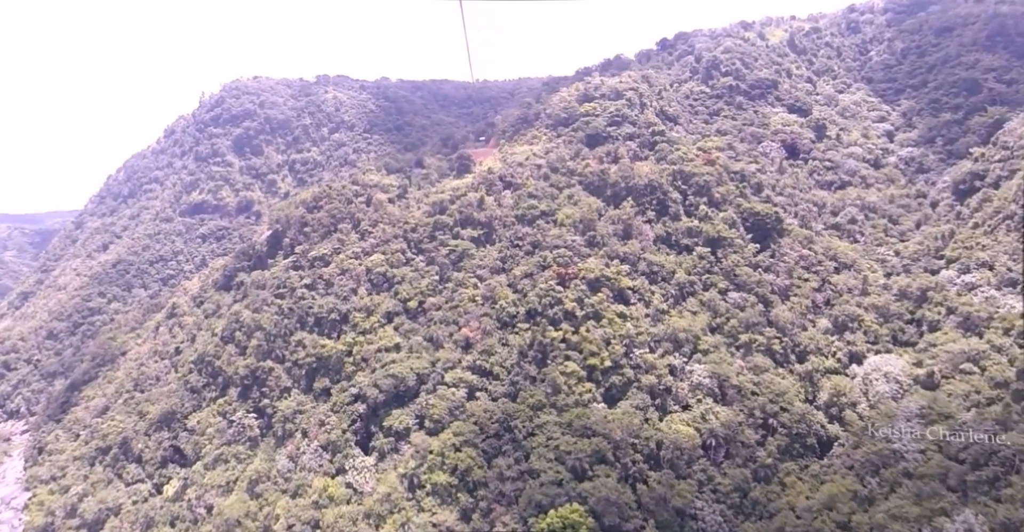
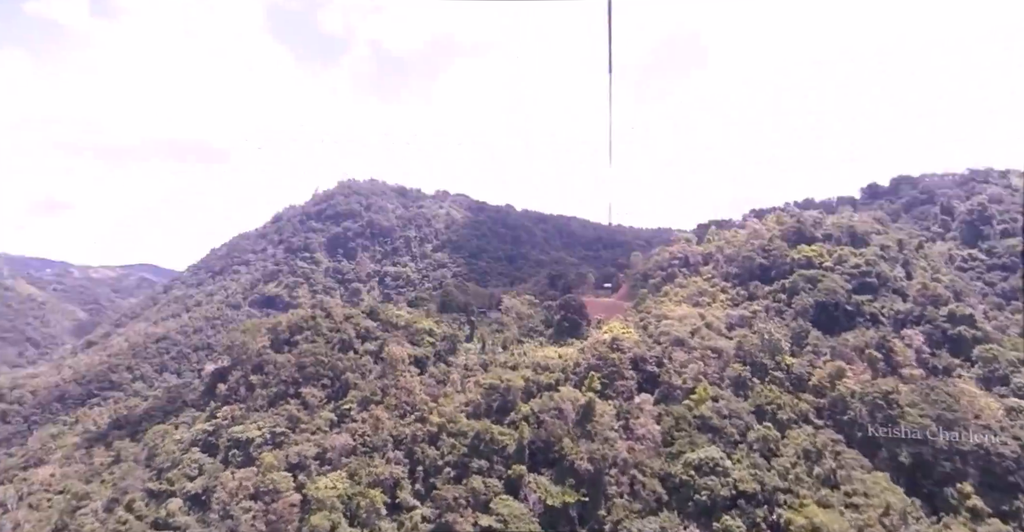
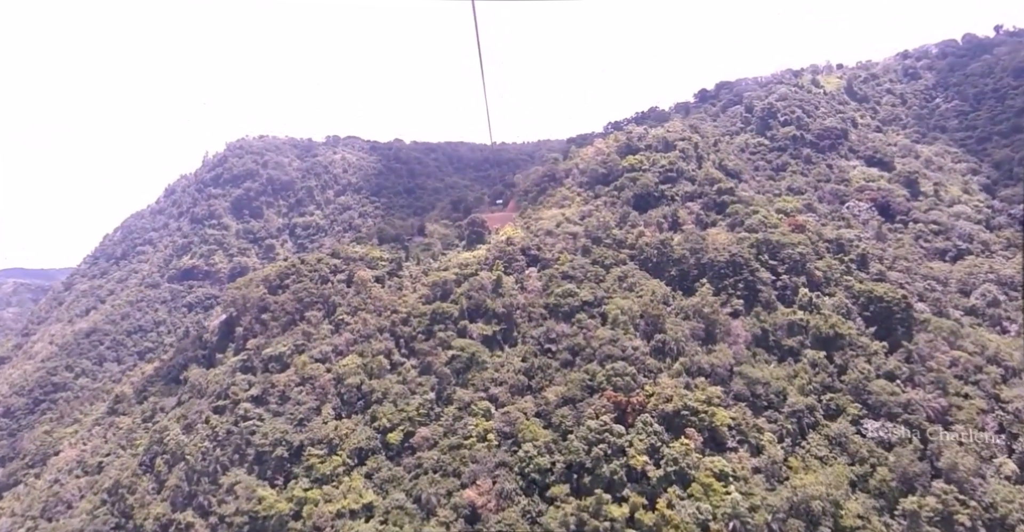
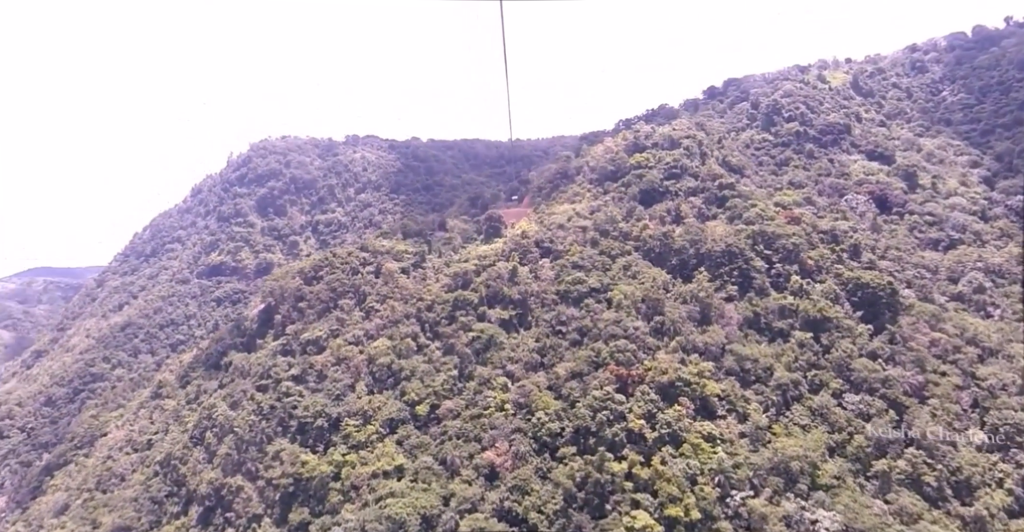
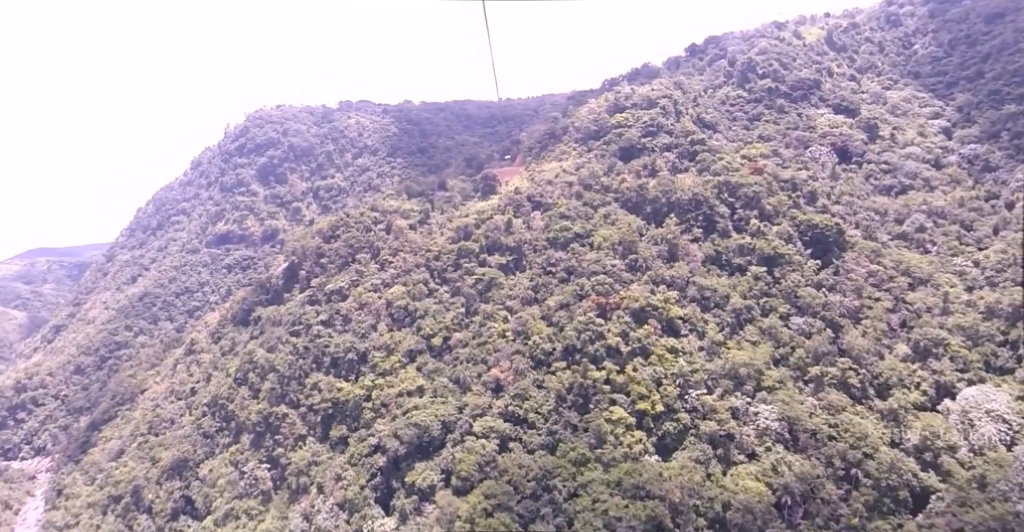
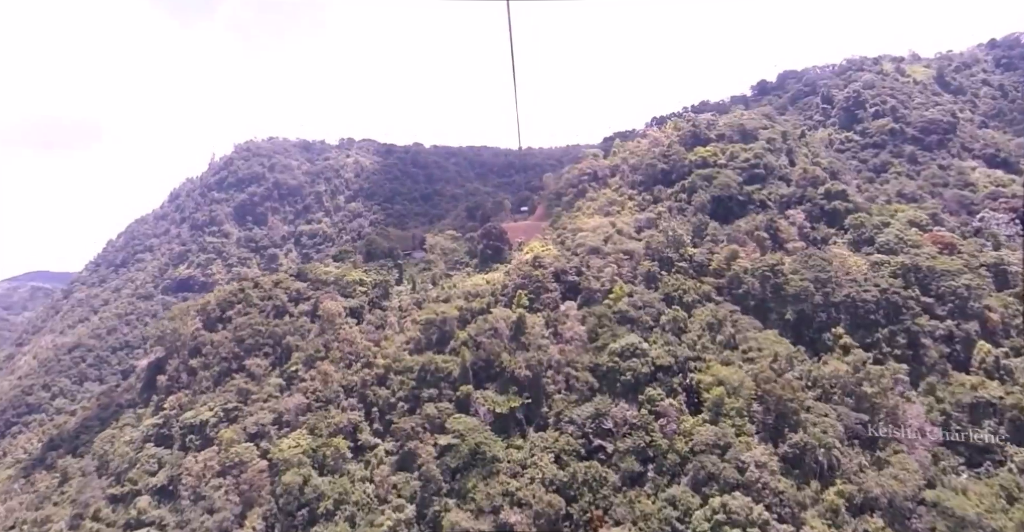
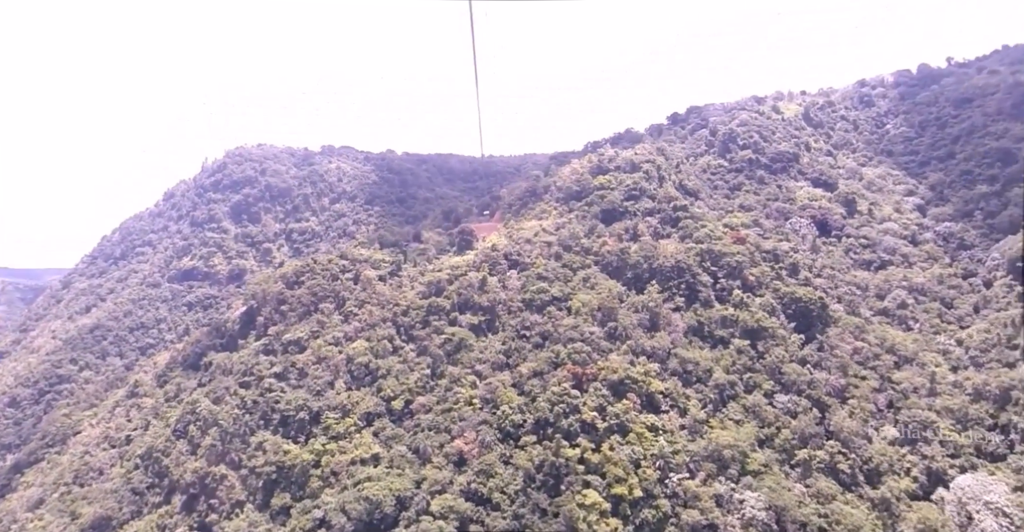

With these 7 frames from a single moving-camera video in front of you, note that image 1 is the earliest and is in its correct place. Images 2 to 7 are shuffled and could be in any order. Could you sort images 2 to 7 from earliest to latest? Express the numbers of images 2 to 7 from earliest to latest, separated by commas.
5, 7, 4, 3, 6, 2
